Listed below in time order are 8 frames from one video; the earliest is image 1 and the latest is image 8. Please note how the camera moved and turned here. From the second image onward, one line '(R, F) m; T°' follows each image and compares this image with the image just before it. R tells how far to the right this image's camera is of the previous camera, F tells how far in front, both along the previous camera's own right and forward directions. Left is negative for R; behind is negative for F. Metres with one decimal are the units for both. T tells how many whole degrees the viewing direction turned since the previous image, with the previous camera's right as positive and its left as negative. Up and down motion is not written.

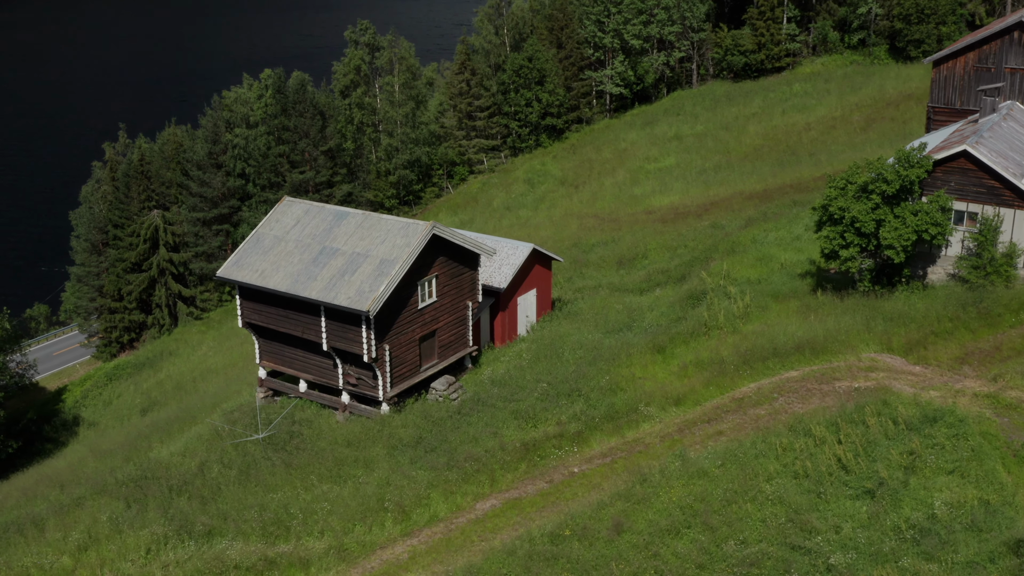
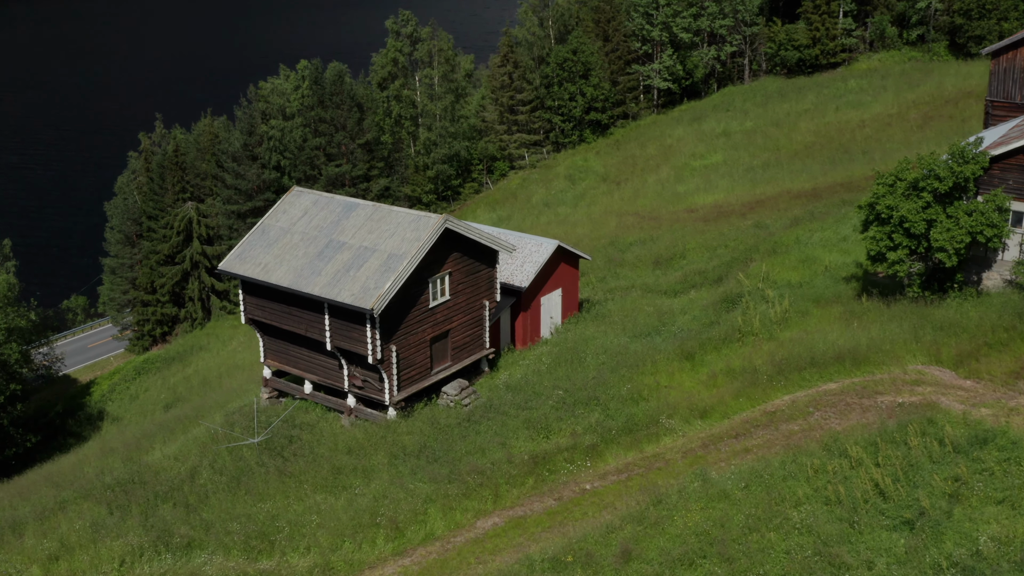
(+0.8, +2.0) m; -3°
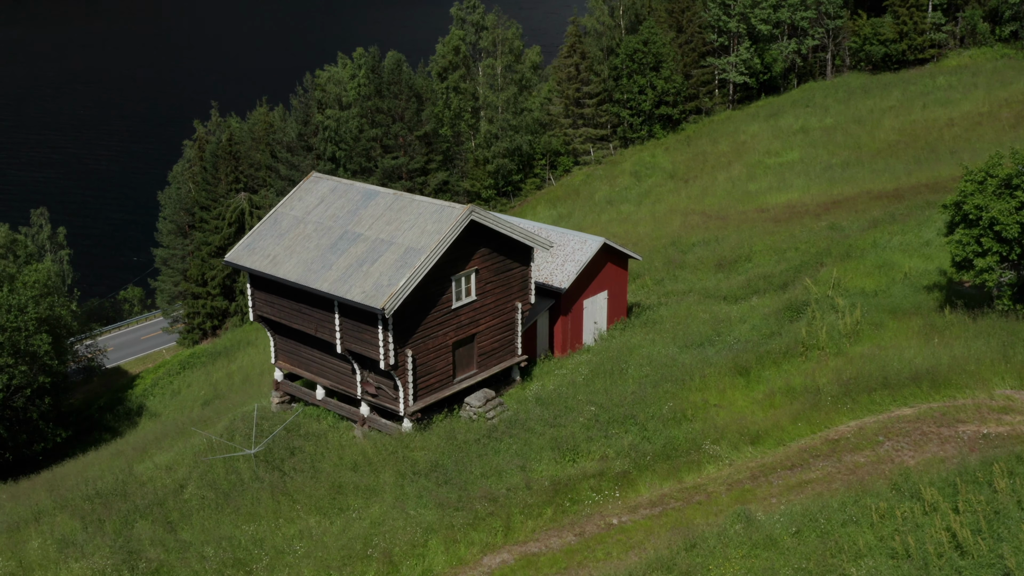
(+0.9, +3.0) m; -4°
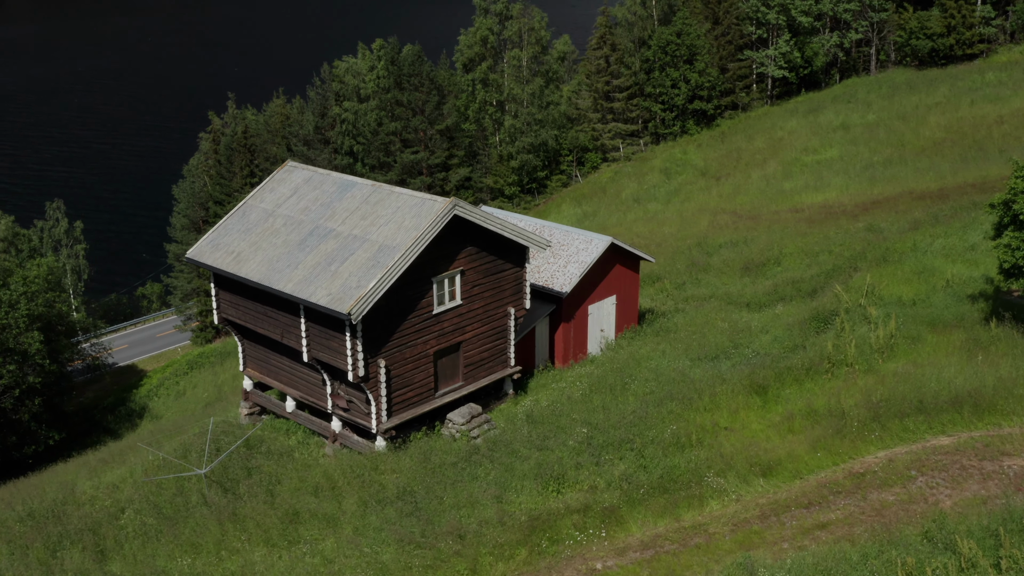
(+1.0, +2.7) m; -2°
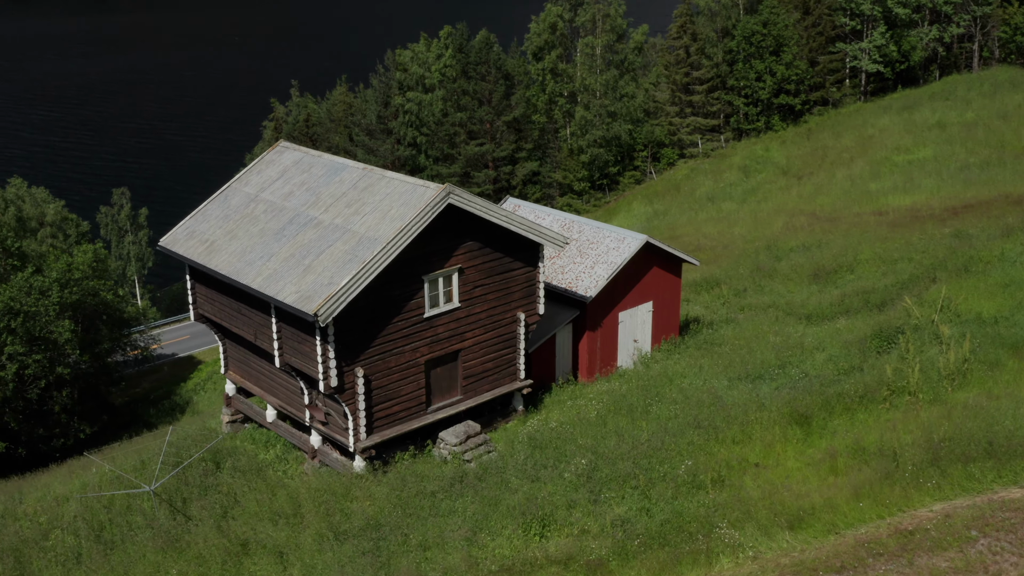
(+1.5, +3.1) m; -4°
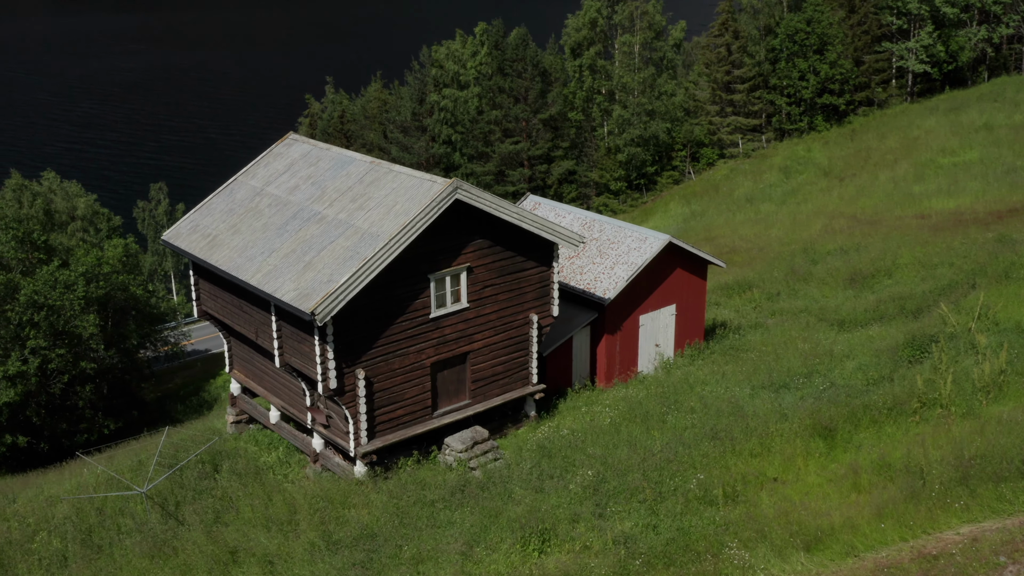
(+0.5, +0.9) m; -2°
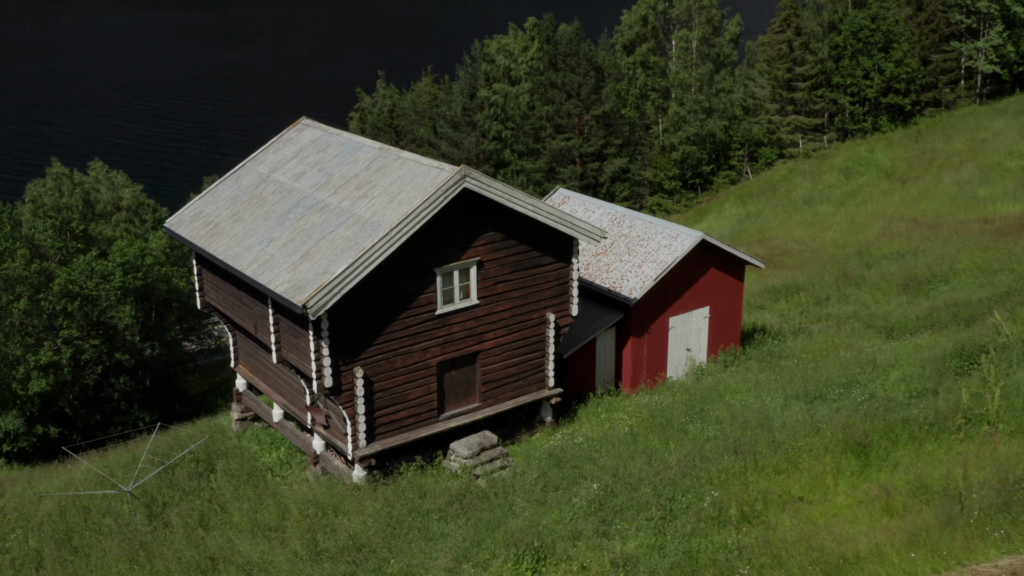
(+0.8, +1.2) m; -3°
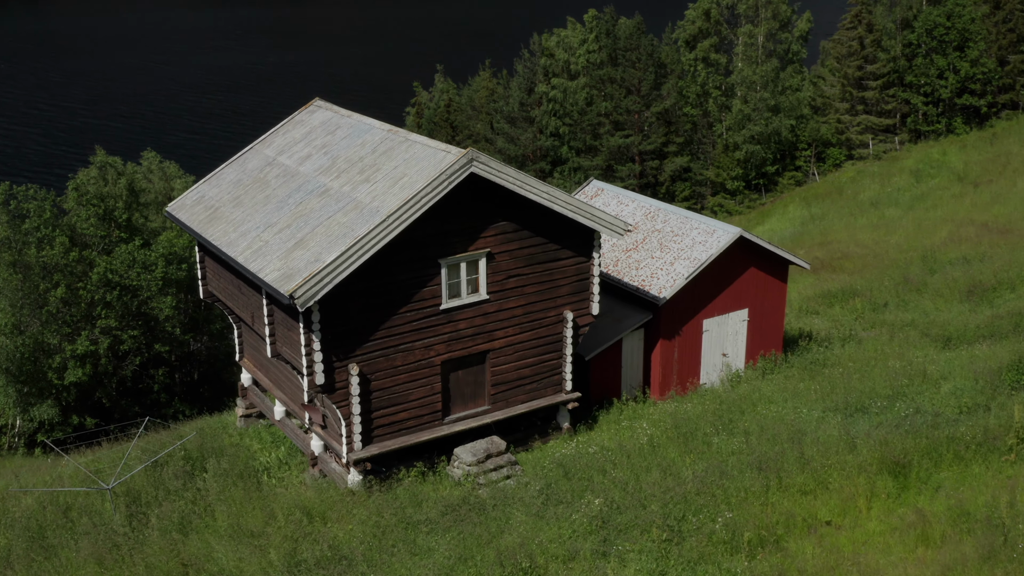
(+0.8, +1.3) m; -3°
